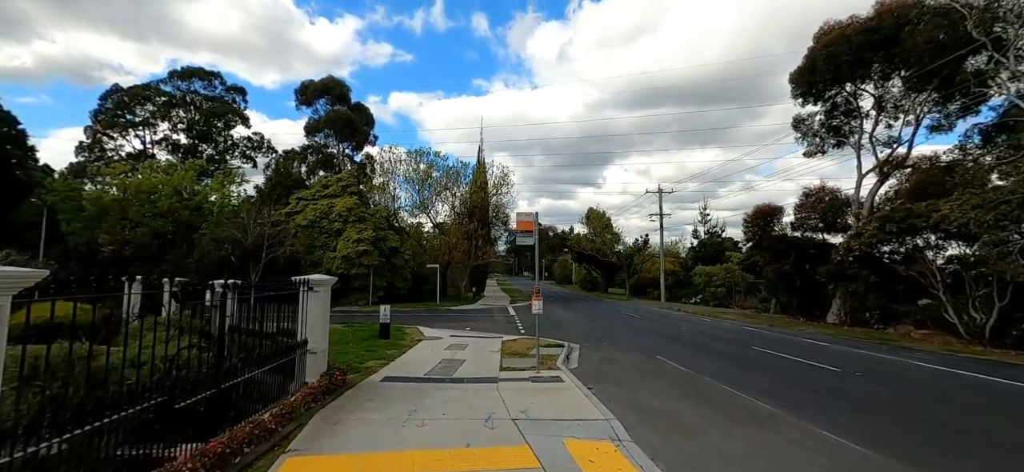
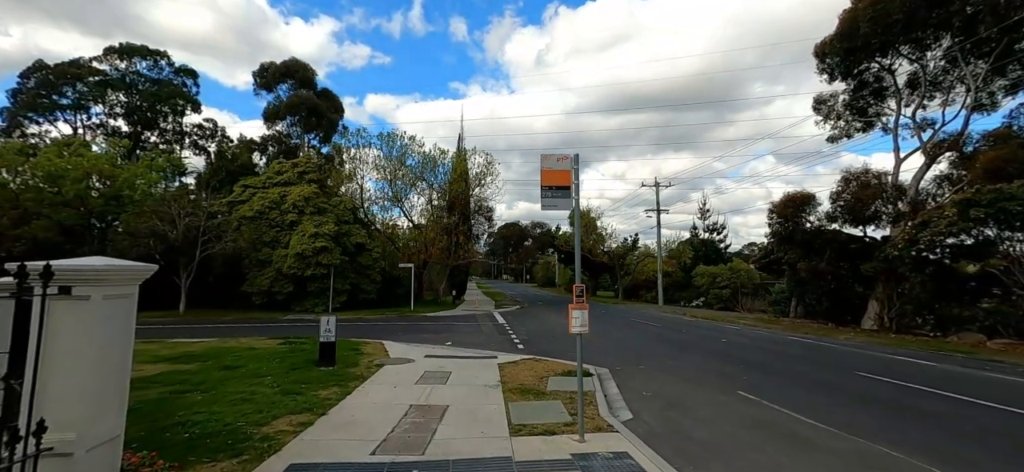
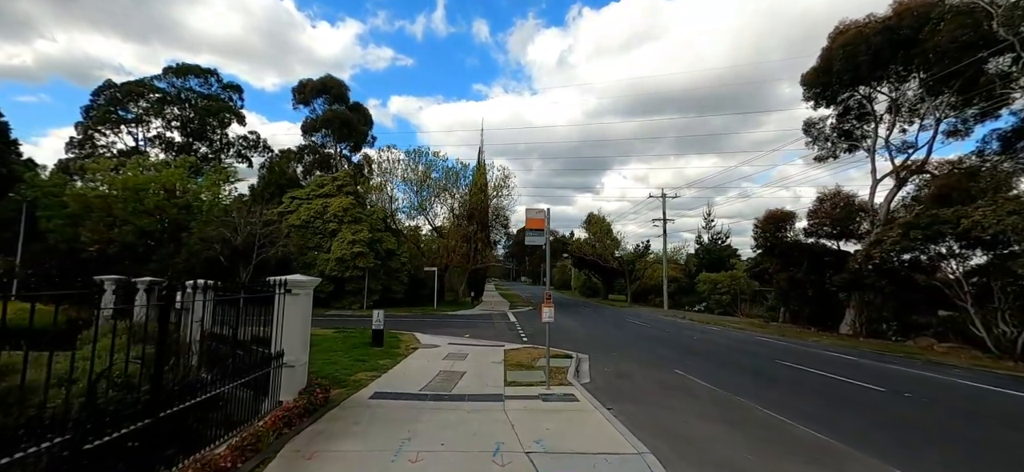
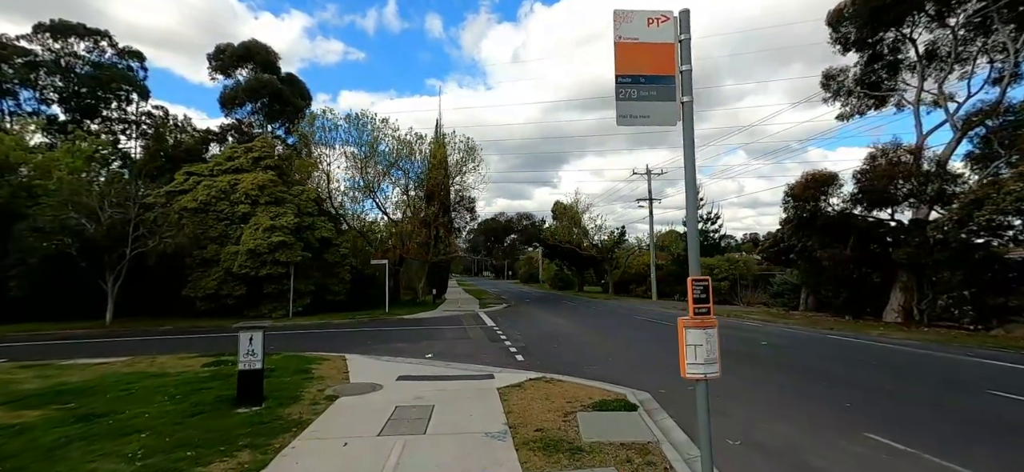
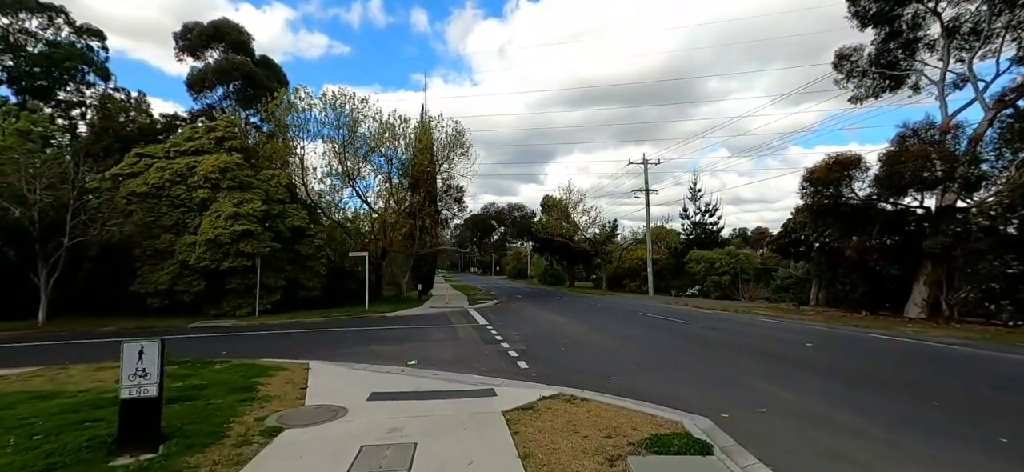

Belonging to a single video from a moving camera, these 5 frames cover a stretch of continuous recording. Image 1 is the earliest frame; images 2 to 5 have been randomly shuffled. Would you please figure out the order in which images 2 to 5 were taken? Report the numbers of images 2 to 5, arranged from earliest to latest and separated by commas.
3, 2, 4, 5
